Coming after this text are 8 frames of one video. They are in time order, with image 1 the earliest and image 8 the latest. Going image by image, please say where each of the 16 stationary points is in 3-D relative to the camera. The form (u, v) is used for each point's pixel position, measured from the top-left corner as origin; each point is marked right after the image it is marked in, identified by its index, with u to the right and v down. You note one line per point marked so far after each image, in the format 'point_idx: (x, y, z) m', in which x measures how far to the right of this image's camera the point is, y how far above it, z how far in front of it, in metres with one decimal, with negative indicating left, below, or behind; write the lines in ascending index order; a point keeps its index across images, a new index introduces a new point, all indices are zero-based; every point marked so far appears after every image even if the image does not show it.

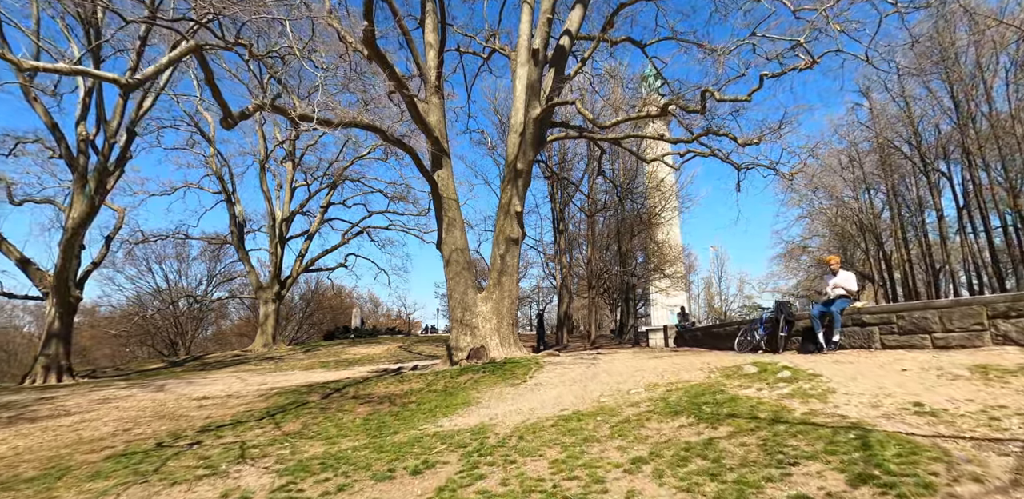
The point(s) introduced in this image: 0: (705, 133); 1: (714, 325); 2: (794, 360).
0: (+4.0, +2.4, +10.7) m
1: (+3.6, -1.4, +9.3) m
2: (+2.7, -1.0, +4.9) m
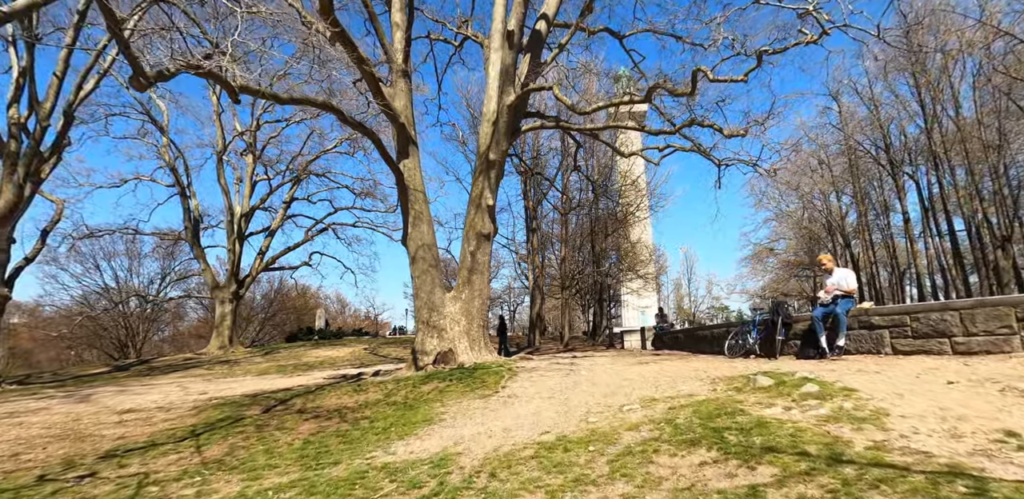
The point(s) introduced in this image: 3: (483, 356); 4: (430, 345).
0: (+3.5, +2.5, +10.1) m
1: (+3.1, -1.3, +8.7) m
2: (+2.4, -1.0, +4.2) m
3: (-0.6, -2.2, +10.7) m
4: (-1.6, -1.9, +10.3) m
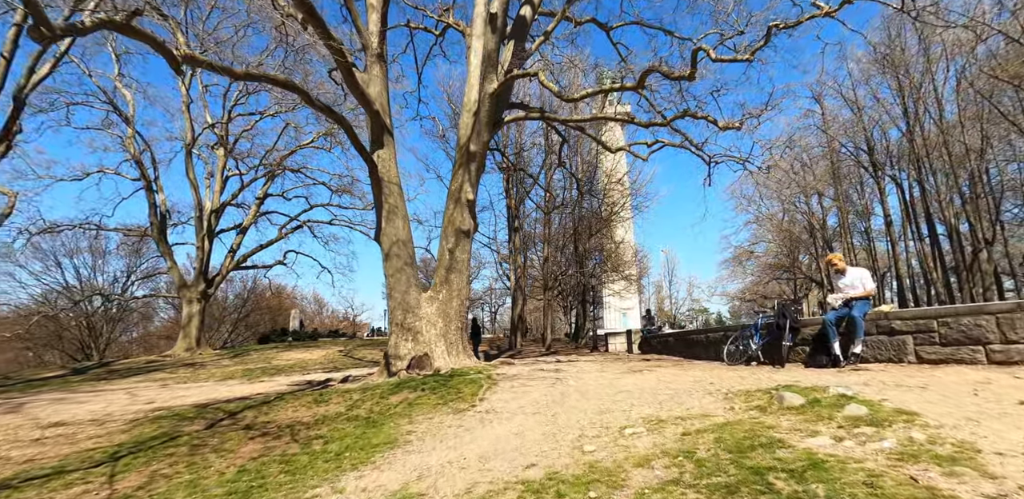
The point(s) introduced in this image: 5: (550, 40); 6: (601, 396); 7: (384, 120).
0: (+3.2, +2.5, +9.6) m
1: (+2.8, -1.3, +8.1) m
2: (+2.3, -0.9, +3.6) m
3: (-1.0, -2.2, +10.0) m
4: (-2.0, -1.9, +9.6) m
5: (+0.8, +4.6, +11.3) m
6: (+0.8, -1.3, +4.4) m
7: (-2.7, +2.7, +10.6) m
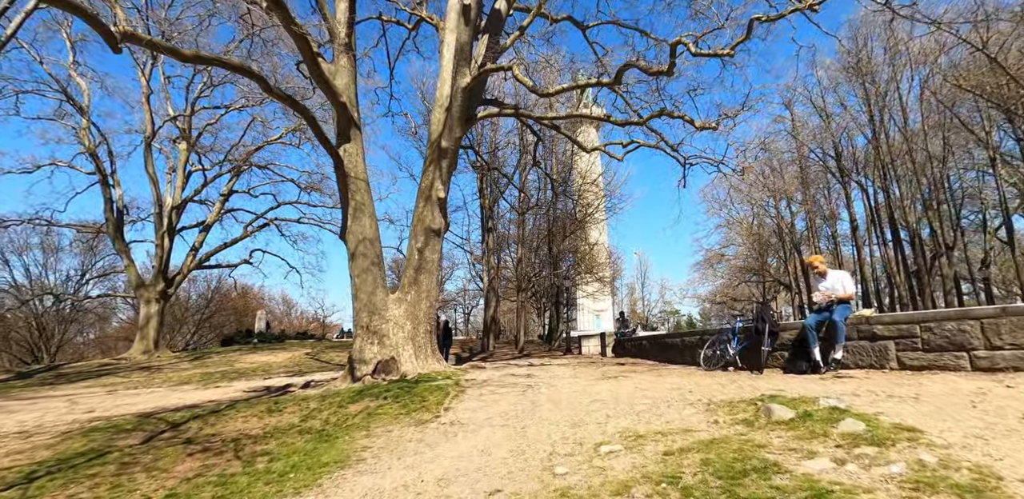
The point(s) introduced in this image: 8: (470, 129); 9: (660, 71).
0: (+2.7, +2.5, +9.4) m
1: (+2.4, -1.3, +7.9) m
2: (+2.1, -0.9, +3.4) m
3: (-1.5, -2.2, +9.6) m
4: (-2.5, -1.9, +9.2) m
5: (+0.3, +4.6, +11.0) m
6: (+0.5, -1.3, +4.1) m
7: (-3.2, +2.7, +10.2) m
8: (-0.9, +2.5, +10.6) m
9: (+1.9, +2.3, +6.5) m
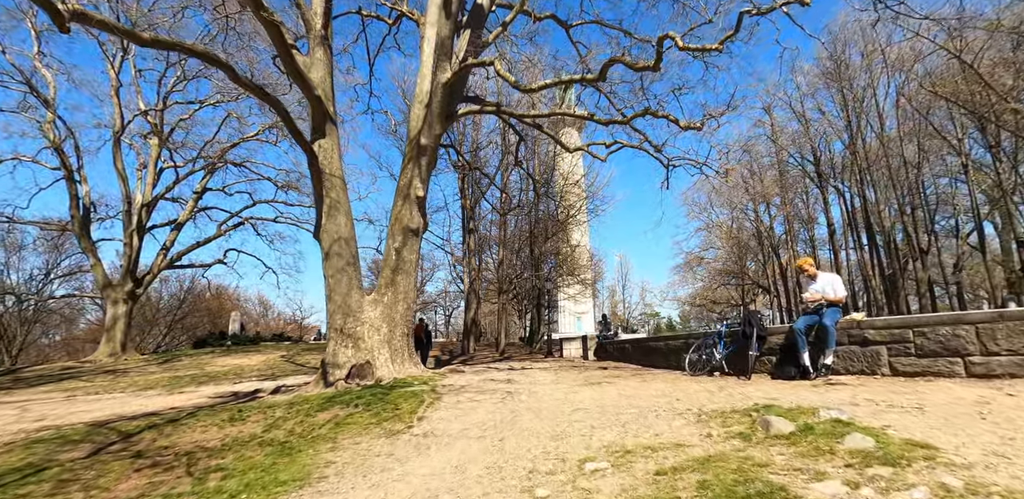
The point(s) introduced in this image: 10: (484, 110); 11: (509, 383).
0: (+2.3, +2.4, +9.2) m
1: (+2.1, -1.3, +7.7) m
2: (+1.9, -0.9, +3.2) m
3: (-1.9, -2.2, +9.2) m
4: (-2.9, -1.8, +8.8) m
5: (-0.1, +4.6, +10.8) m
6: (+0.3, -1.3, +3.9) m
7: (-3.5, +2.7, +9.8) m
8: (-1.2, +2.5, +10.3) m
9: (+1.6, +2.2, +6.3) m
10: (-0.6, +2.9, +10.7) m
11: (0.0, -1.7, +6.6) m
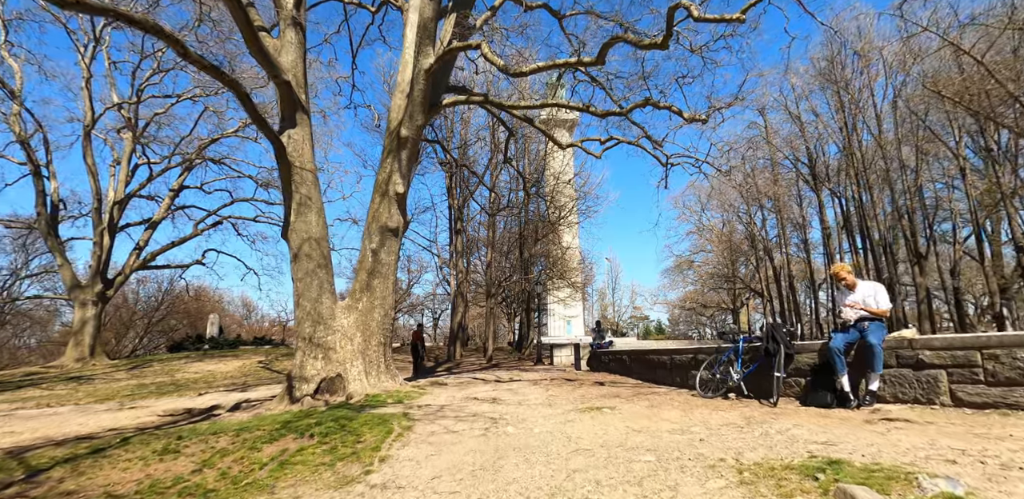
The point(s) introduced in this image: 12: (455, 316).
0: (+2.1, +2.4, +8.5) m
1: (+1.9, -1.4, +7.0) m
2: (+1.8, -1.0, +2.5) m
3: (-2.1, -2.2, +8.4) m
4: (-3.1, -1.9, +7.9) m
5: (-0.3, +4.5, +10.0) m
6: (+0.2, -1.3, +3.1) m
7: (-3.7, +2.7, +8.9) m
8: (-1.4, +2.4, +9.5) m
9: (+1.5, +2.2, +5.5) m
10: (-0.8, +2.9, +9.9) m
11: (-0.2, -1.7, +5.8) m
12: (-2.1, -2.5, +19.2) m
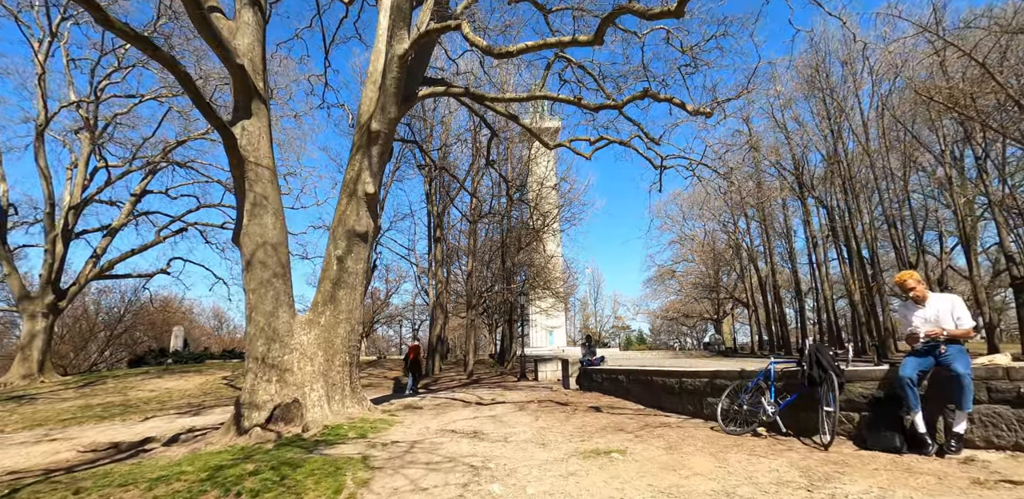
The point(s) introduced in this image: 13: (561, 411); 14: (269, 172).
0: (+1.9, +2.3, +7.7) m
1: (+1.7, -1.5, +6.1) m
2: (+1.8, -1.0, +1.6) m
3: (-2.4, -2.3, +7.4) m
4: (-3.3, -1.9, +6.9) m
5: (-0.6, +4.4, +9.2) m
6: (+0.2, -1.3, +2.2) m
7: (-4.0, +2.6, +7.9) m
8: (-1.7, +2.3, +8.5) m
9: (+1.4, +2.2, +4.7) m
10: (-1.1, +2.7, +9.0) m
11: (-0.3, -1.8, +4.8) m
12: (-2.8, -2.8, +18.2) m
13: (+0.6, -2.0, +6.5) m
14: (-3.7, +1.2, +7.7) m
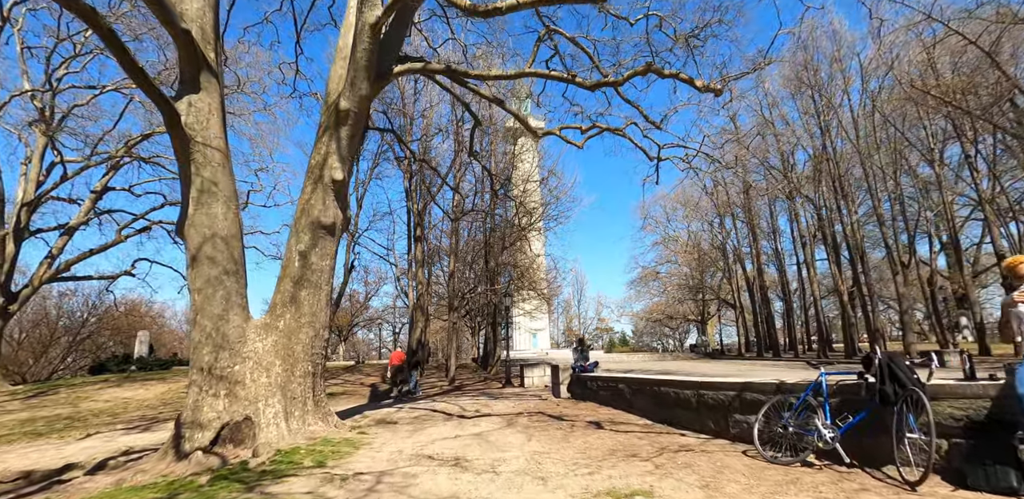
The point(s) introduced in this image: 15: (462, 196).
0: (+1.7, +2.4, +6.9) m
1: (+1.6, -1.4, +5.3) m
2: (+1.8, -0.9, +0.8) m
3: (-2.5, -2.2, +6.4) m
4: (-3.5, -1.9, +5.9) m
5: (-0.8, +4.5, +8.3) m
6: (+0.2, -1.2, +1.3) m
7: (-4.2, +2.7, +6.9) m
8: (-1.9, +2.4, +7.6) m
9: (+1.3, +2.3, +3.9) m
10: (-1.3, +2.8, +8.1) m
11: (-0.4, -1.7, +3.9) m
12: (-3.3, -2.8, +17.2) m
13: (+0.5, -2.0, +5.7) m
14: (-3.8, +1.3, +6.7) m
15: (-1.6, +1.7, +16.7) m
